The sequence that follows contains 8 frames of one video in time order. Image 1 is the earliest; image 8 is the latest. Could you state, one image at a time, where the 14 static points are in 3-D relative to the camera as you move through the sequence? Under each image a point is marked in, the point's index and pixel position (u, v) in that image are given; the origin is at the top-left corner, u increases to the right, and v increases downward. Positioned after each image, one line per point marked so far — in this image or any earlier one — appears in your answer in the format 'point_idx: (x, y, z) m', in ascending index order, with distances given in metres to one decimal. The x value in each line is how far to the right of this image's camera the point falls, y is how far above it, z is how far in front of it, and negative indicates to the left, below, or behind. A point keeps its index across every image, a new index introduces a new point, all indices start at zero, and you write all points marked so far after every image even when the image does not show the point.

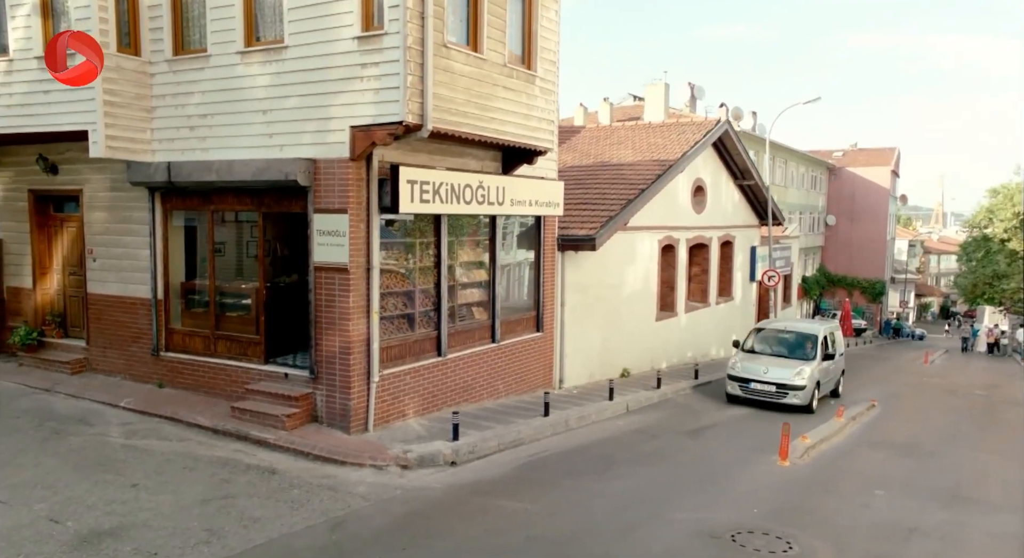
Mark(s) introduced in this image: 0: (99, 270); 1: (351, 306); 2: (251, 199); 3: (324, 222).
0: (-6.7, +0.1, +12.3) m
1: (-2.1, -0.4, +10.1) m
2: (-3.7, +1.2, +10.9) m
3: (-2.5, +0.7, +10.1) m
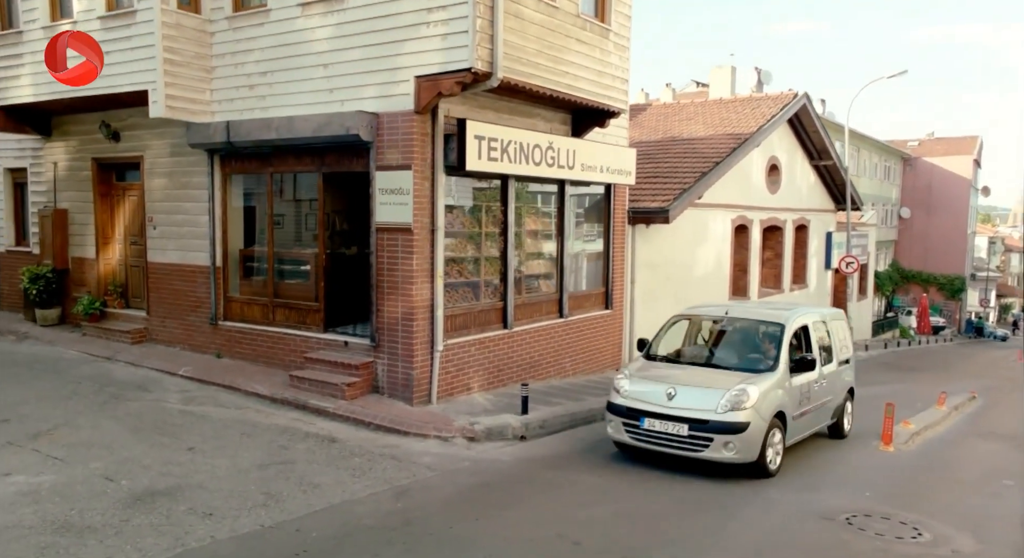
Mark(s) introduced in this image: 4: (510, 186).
0: (-5.6, +0.6, +12.1) m
1: (-1.2, +0.1, +9.5) m
2: (-2.7, +1.7, +10.4) m
3: (-1.5, +1.2, +9.5) m
4: (0.0, +1.4, +11.2) m
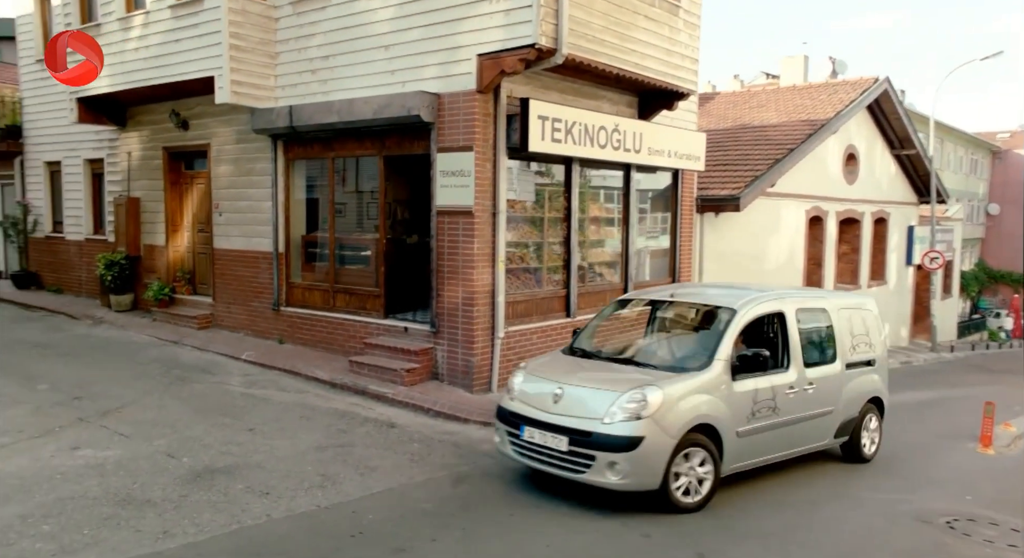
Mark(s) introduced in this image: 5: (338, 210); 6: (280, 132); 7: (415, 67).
0: (-4.6, +0.9, +12.2) m
1: (-0.4, +0.3, +9.3) m
2: (-1.9, +1.9, +10.3) m
3: (-0.8, +1.4, +9.3) m
4: (+0.9, +1.6, +10.9) m
5: (-2.5, +1.0, +11.0) m
6: (-3.3, +2.1, +10.9) m
7: (-1.2, +2.7, +9.6) m
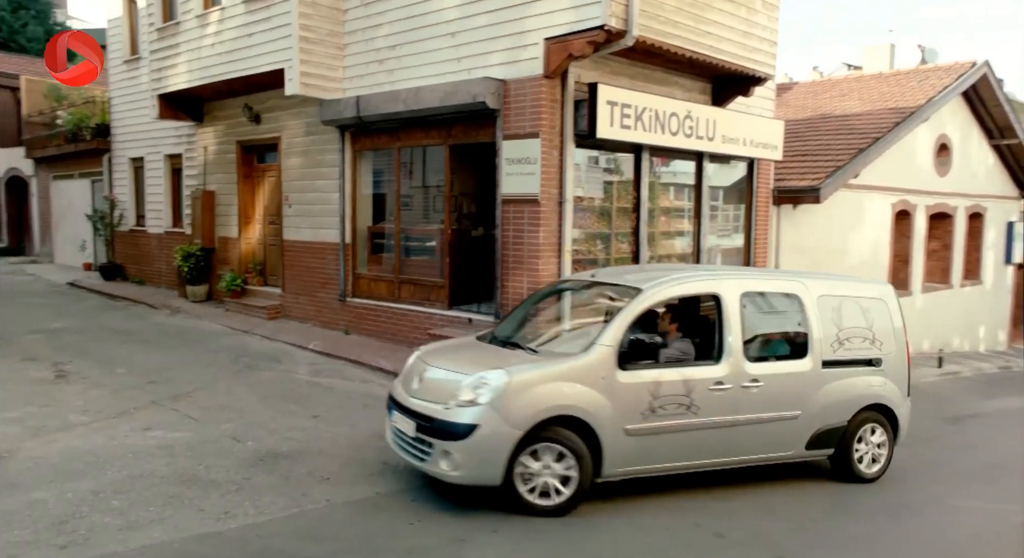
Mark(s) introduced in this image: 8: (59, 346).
0: (-3.5, +1.0, +12.4) m
1: (+0.3, +0.4, +9.1) m
2: (-1.0, +2.0, +10.2) m
3: (0.0, +1.6, +9.2) m
4: (+1.8, +1.7, +10.5) m
5: (-1.6, +1.1, +11.0) m
6: (-2.4, +2.2, +10.9) m
7: (-0.4, +2.8, +9.5) m
8: (-6.3, -0.9, +10.6) m
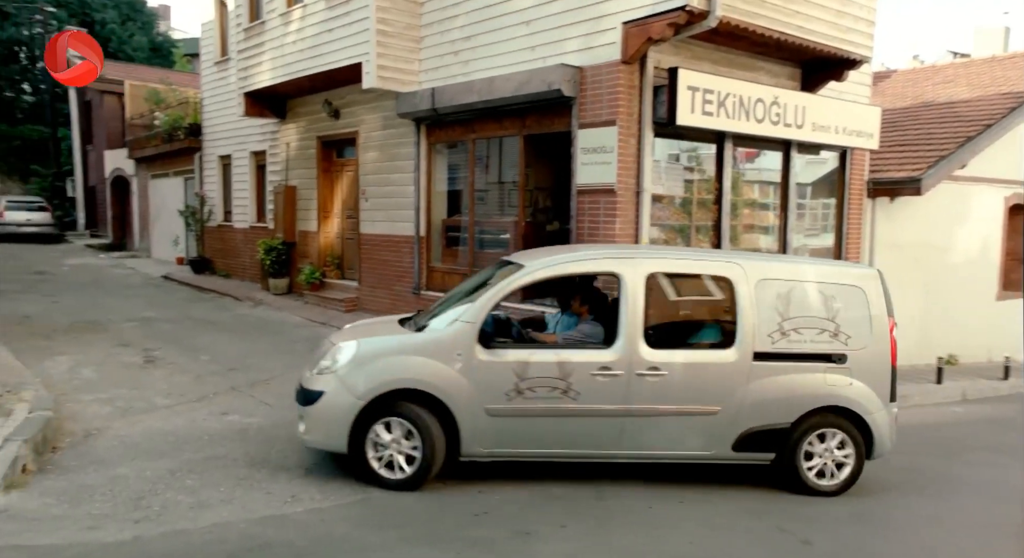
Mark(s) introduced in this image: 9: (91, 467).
0: (-2.3, +1.1, +12.4) m
1: (+1.2, +0.5, +8.8) m
2: (0.0, +2.1, +10.1) m
3: (+0.9, +1.6, +8.9) m
4: (+2.8, +1.8, +10.1) m
5: (-0.5, +1.2, +10.8) m
6: (-1.3, +2.3, +10.9) m
7: (+0.6, +2.9, +9.2) m
8: (-5.2, -0.8, +11.0) m
9: (-3.0, -1.4, +5.5) m
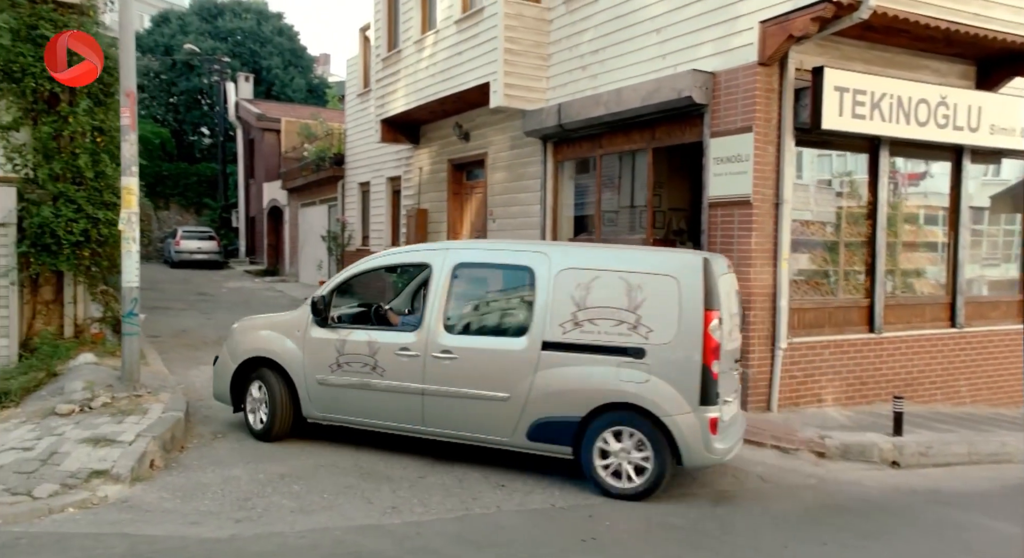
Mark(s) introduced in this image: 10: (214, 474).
0: (-0.2, +0.8, +12.4) m
1: (+2.6, +0.3, +8.1) m
2: (+1.6, +1.8, +9.7) m
3: (+2.3, +1.4, +8.3) m
4: (+4.4, +1.5, +9.1) m
5: (+1.3, +1.0, +10.5) m
6: (+0.5, +2.1, +10.7) m
7: (+2.0, +2.7, +8.8) m
8: (-3.4, -1.1, +11.4) m
9: (-2.2, -1.4, +5.6) m
10: (-2.1, -1.4, +5.4) m
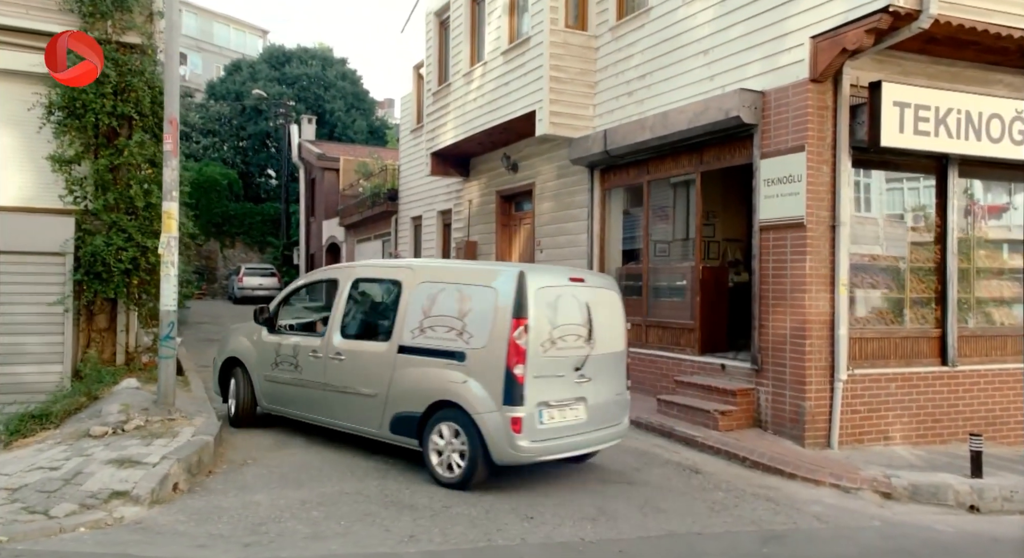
0: (+0.5, +0.3, +12.1) m
1: (+3.0, +0.1, +7.7) m
2: (+2.2, +1.5, +9.4) m
3: (+2.7, +1.2, +8.0) m
4: (+4.9, +1.2, +8.6) m
5: (+1.9, +0.6, +10.2) m
6: (+1.2, +1.6, +10.5) m
7: (+2.5, +2.3, +8.5) m
8: (-2.7, -1.5, +11.4) m
9: (-2.0, -1.5, +5.5) m
10: (-1.9, -1.5, +5.3) m
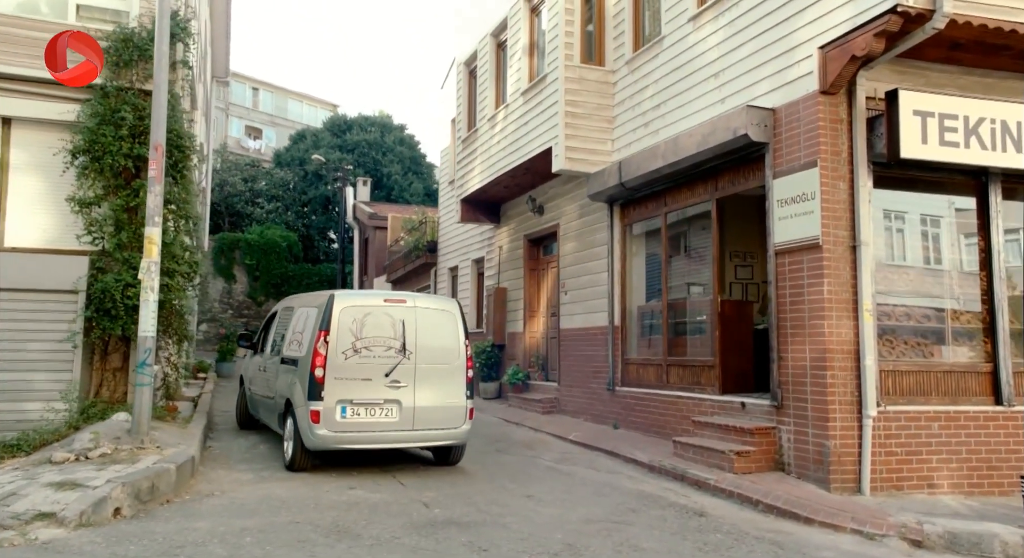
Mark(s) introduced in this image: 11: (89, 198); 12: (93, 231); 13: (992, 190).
0: (+0.9, -0.4, +11.7) m
1: (+2.9, -0.2, +7.0) m
2: (+2.3, +1.1, +8.9) m
3: (+2.7, +0.9, +7.4) m
4: (+4.9, +0.9, +7.9) m
5: (+2.0, +0.1, +9.6) m
6: (+1.3, +1.1, +10.2) m
7: (+2.5, +2.0, +8.1) m
8: (-2.4, -2.1, +11.0) m
9: (-2.2, -1.6, +5.2) m
10: (-2.2, -1.6, +4.9) m
11: (-5.2, +1.0, +9.4) m
12: (-5.2, +0.6, +9.4) m
13: (+4.9, +0.9, +7.9) m
